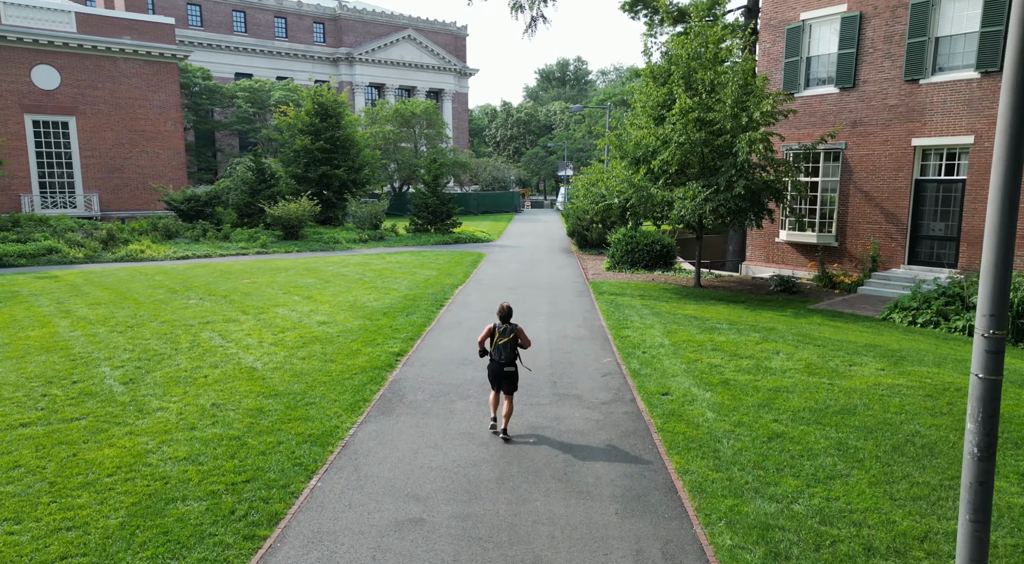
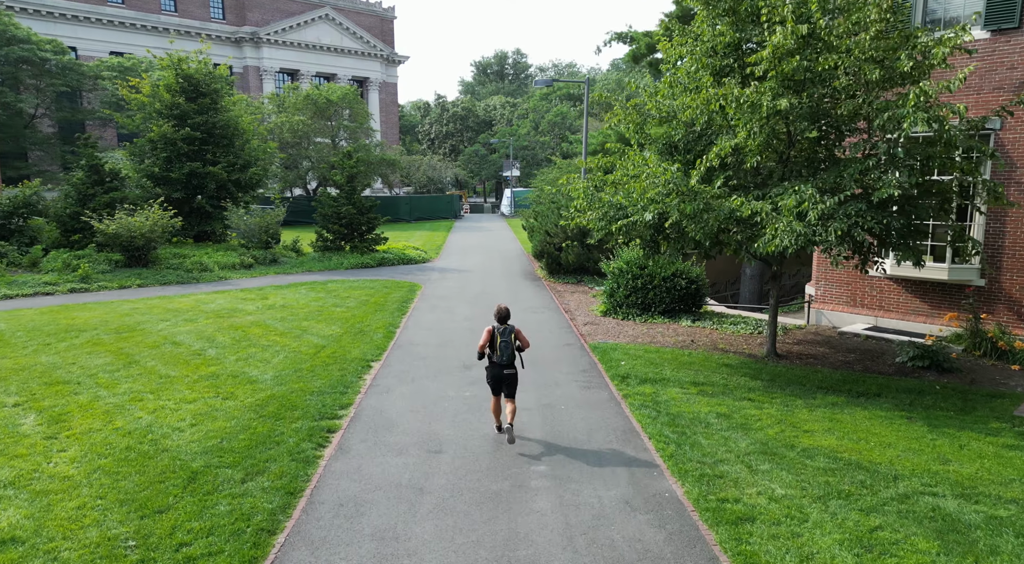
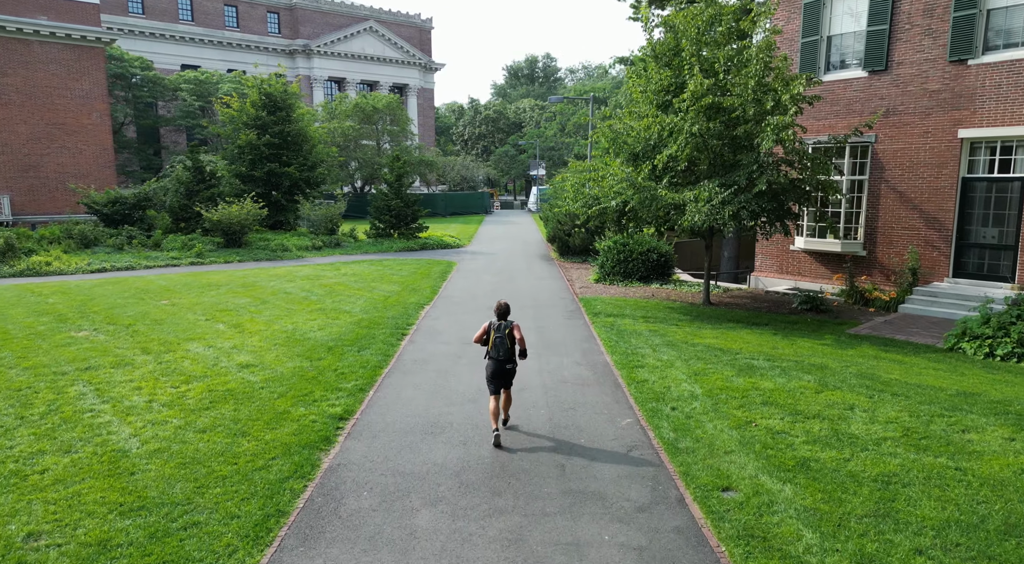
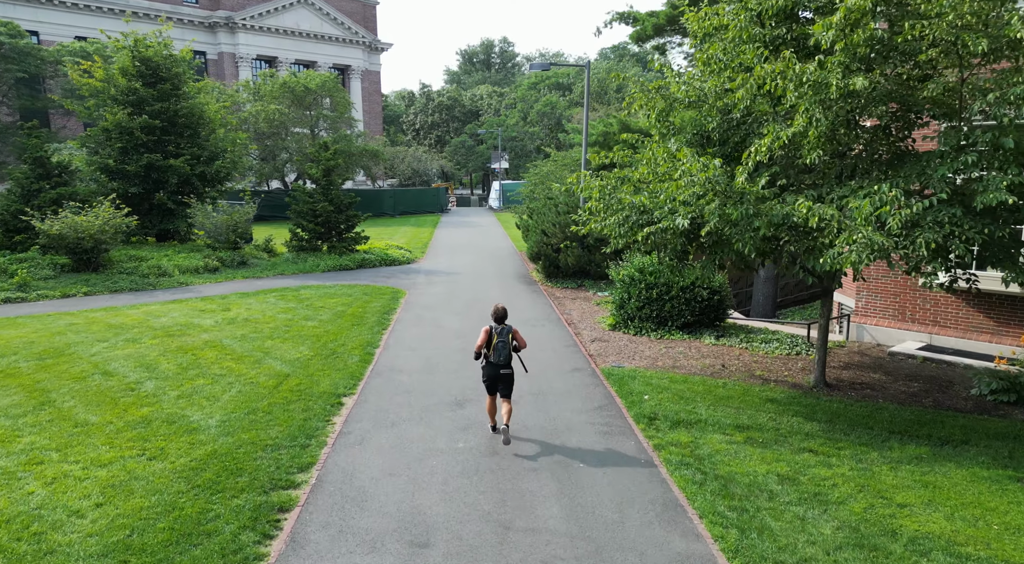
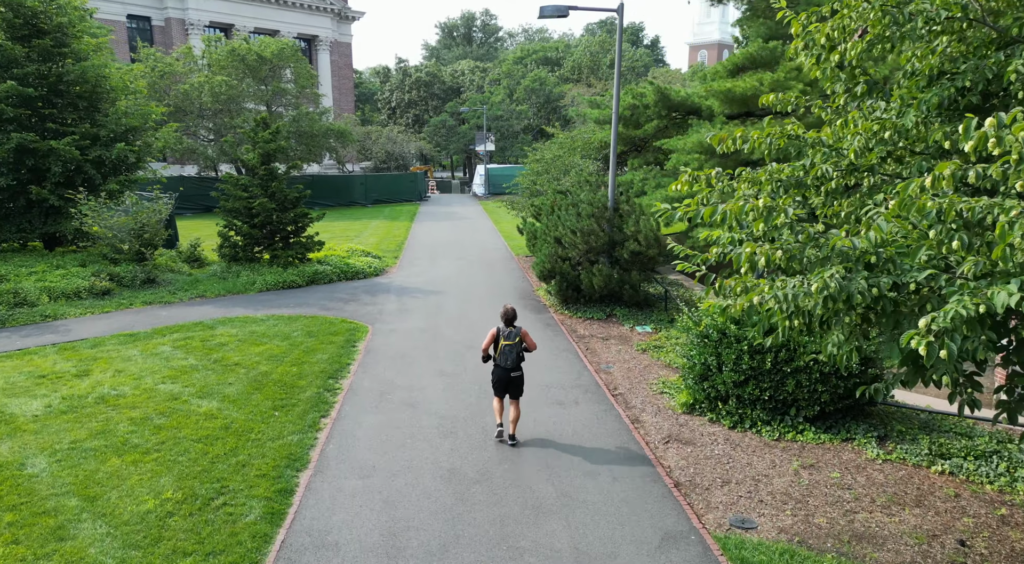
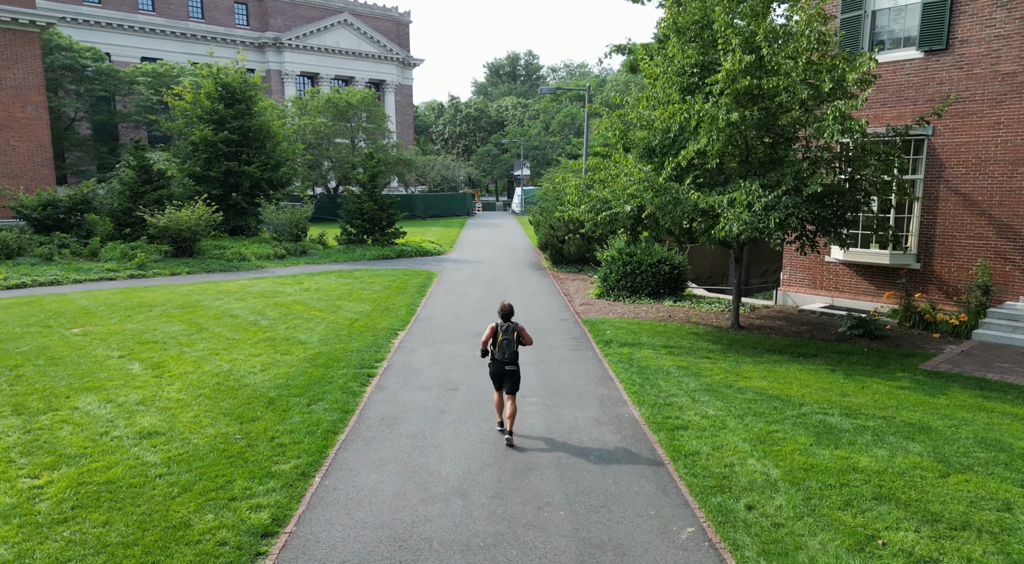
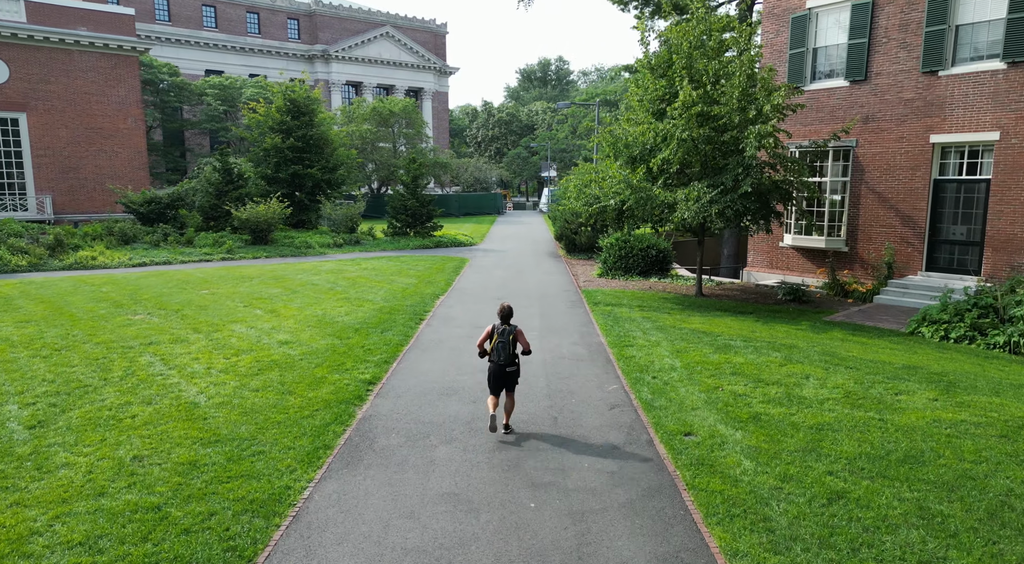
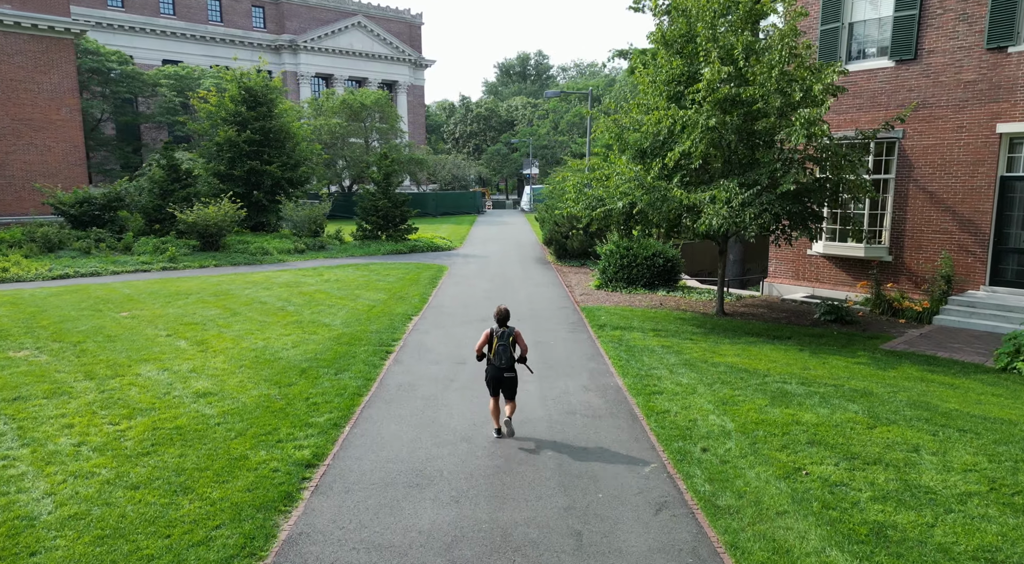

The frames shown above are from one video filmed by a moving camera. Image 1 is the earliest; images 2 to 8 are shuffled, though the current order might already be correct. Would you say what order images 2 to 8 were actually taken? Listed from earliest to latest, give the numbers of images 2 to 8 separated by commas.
7, 3, 8, 6, 2, 4, 5
